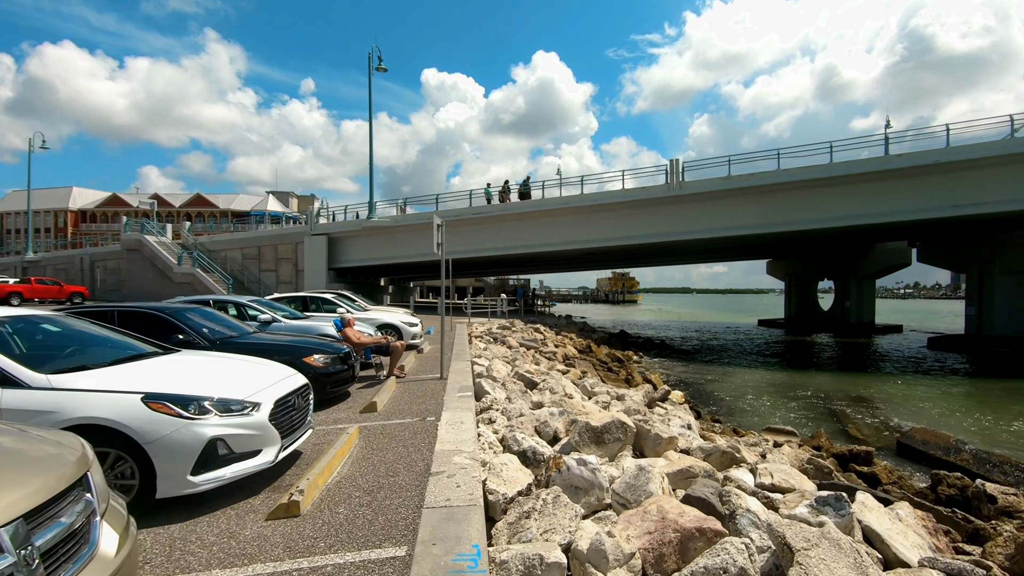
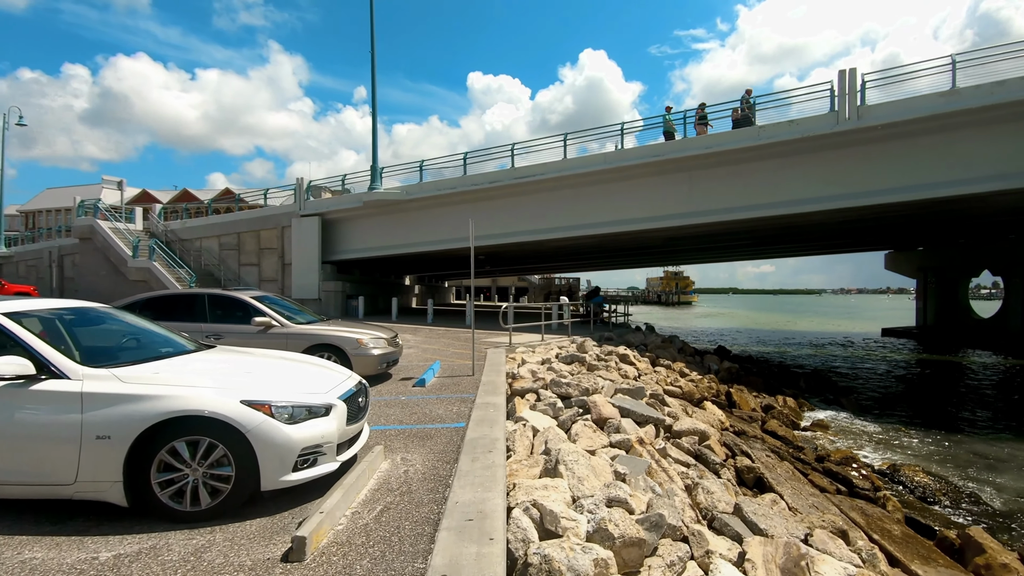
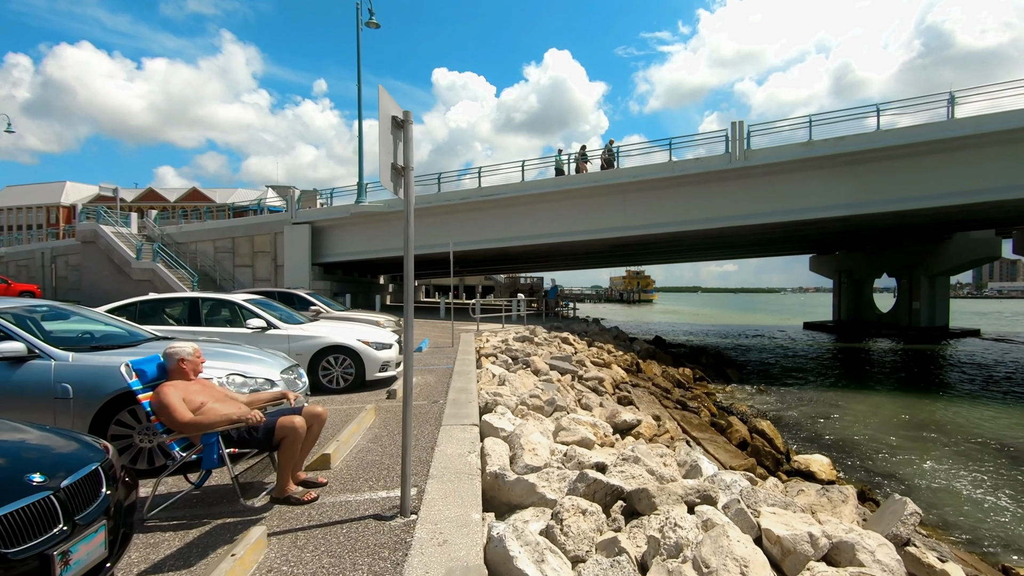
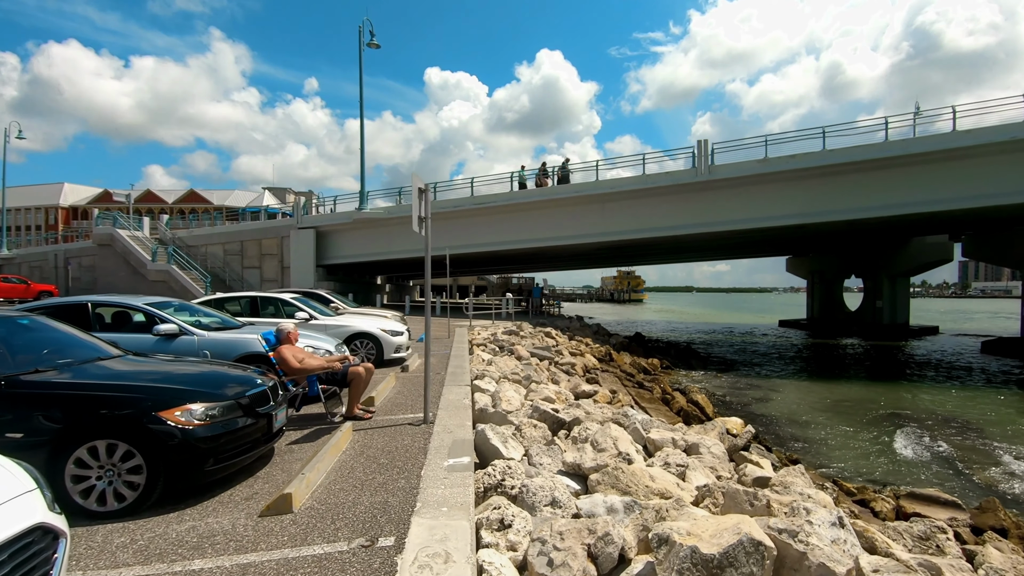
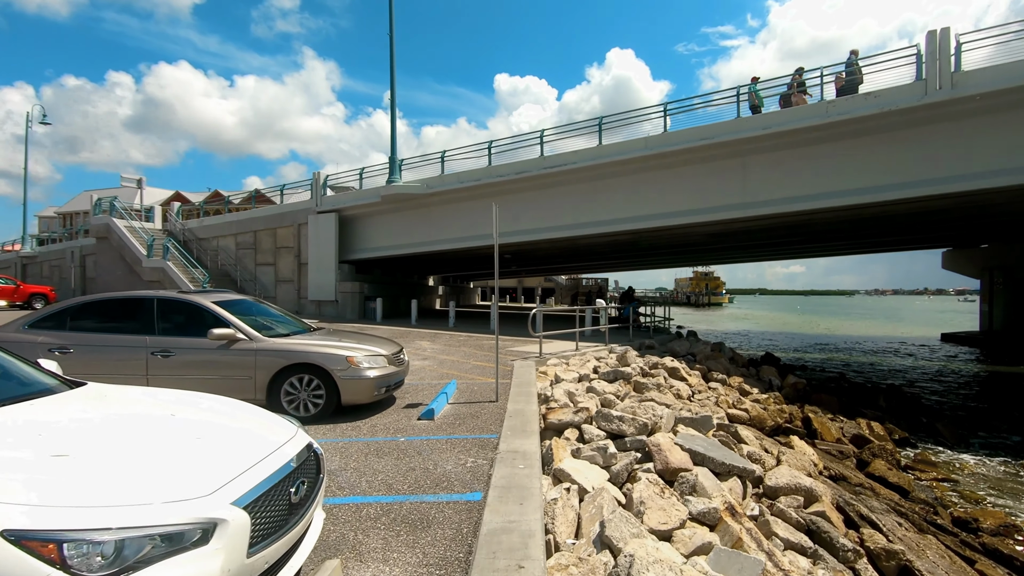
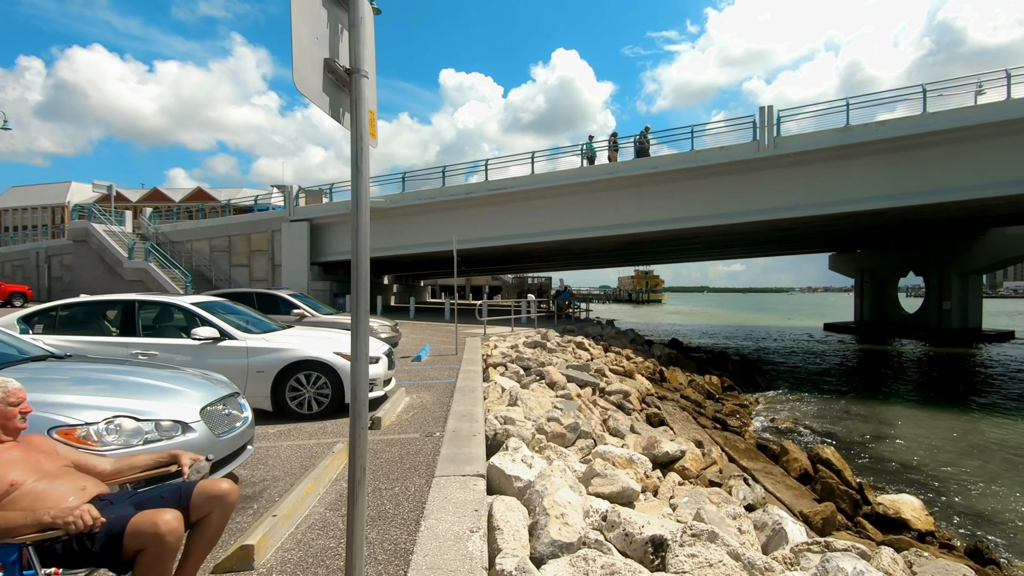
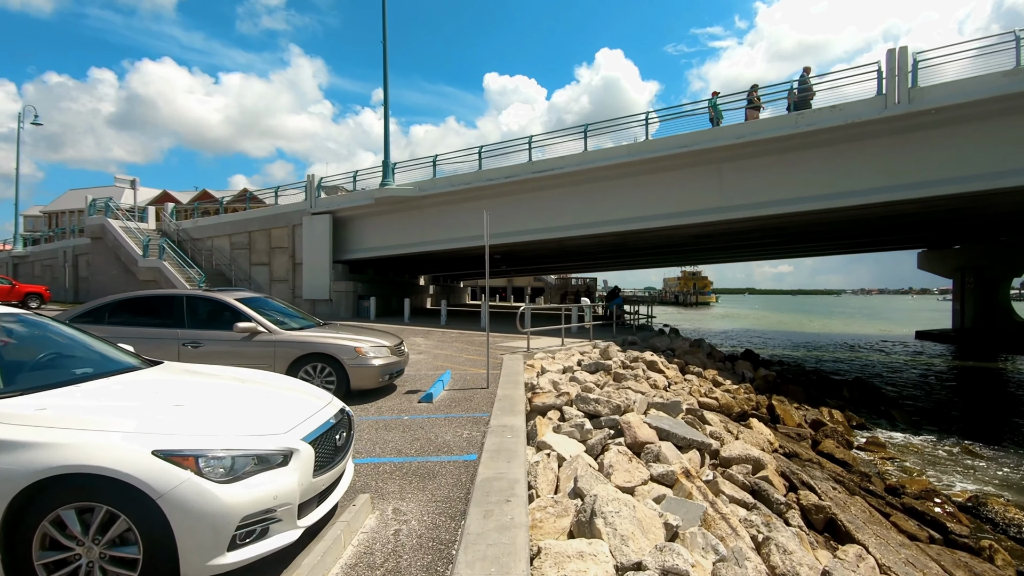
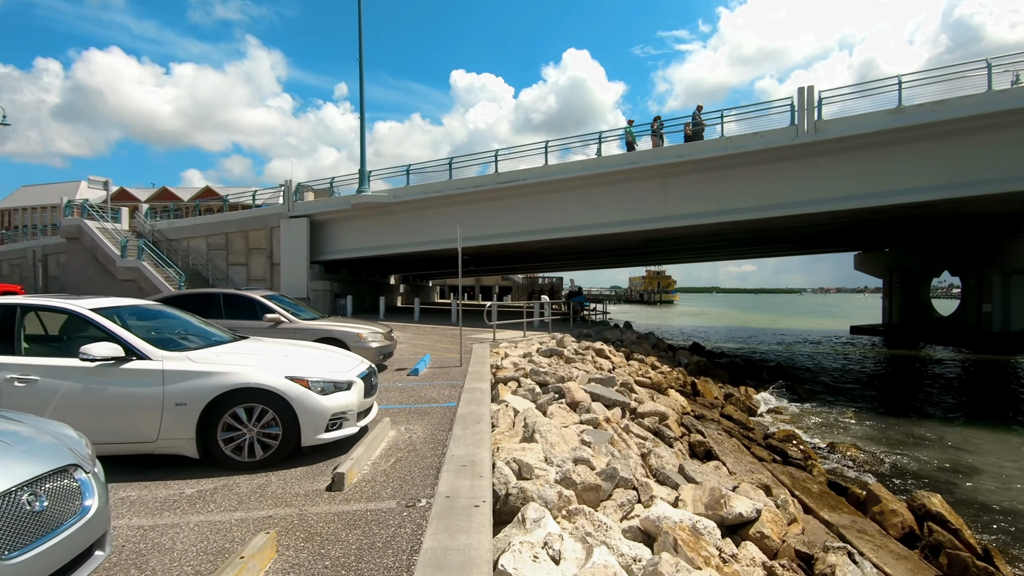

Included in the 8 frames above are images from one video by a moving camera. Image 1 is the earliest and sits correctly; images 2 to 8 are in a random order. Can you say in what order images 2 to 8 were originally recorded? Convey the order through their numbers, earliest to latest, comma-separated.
4, 3, 6, 8, 2, 7, 5
